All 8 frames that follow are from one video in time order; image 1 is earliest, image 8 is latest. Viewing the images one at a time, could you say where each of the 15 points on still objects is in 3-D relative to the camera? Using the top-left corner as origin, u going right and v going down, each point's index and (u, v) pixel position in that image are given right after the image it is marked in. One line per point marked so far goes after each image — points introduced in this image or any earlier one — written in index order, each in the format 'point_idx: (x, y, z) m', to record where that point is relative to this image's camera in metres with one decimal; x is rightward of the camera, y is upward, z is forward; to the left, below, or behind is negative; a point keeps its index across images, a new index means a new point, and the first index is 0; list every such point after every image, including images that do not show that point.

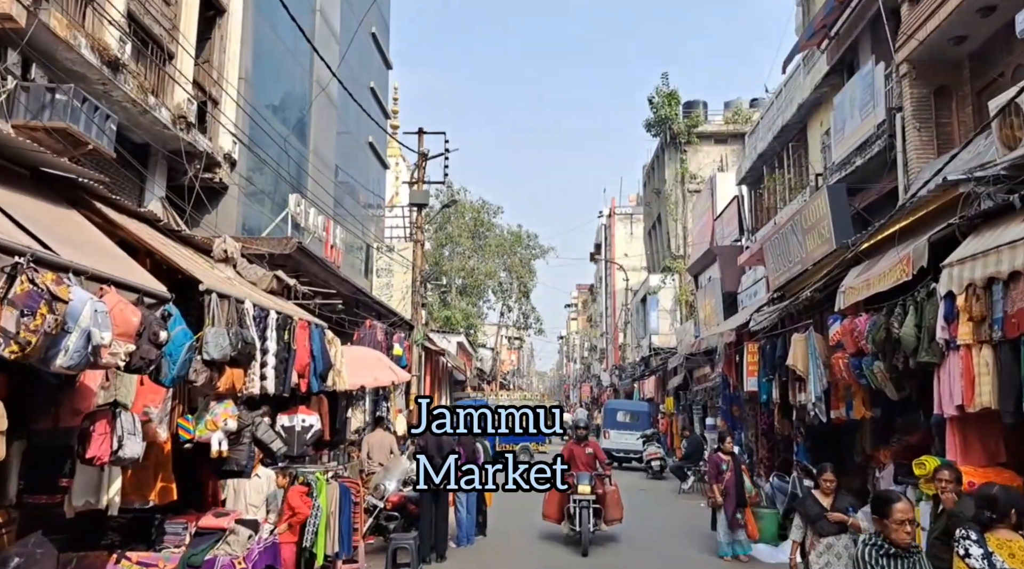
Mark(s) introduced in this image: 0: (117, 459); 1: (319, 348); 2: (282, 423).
0: (-3.8, -1.6, +8.6) m
1: (-3.0, -1.0, +14.2) m
2: (-3.5, -2.1, +13.8) m
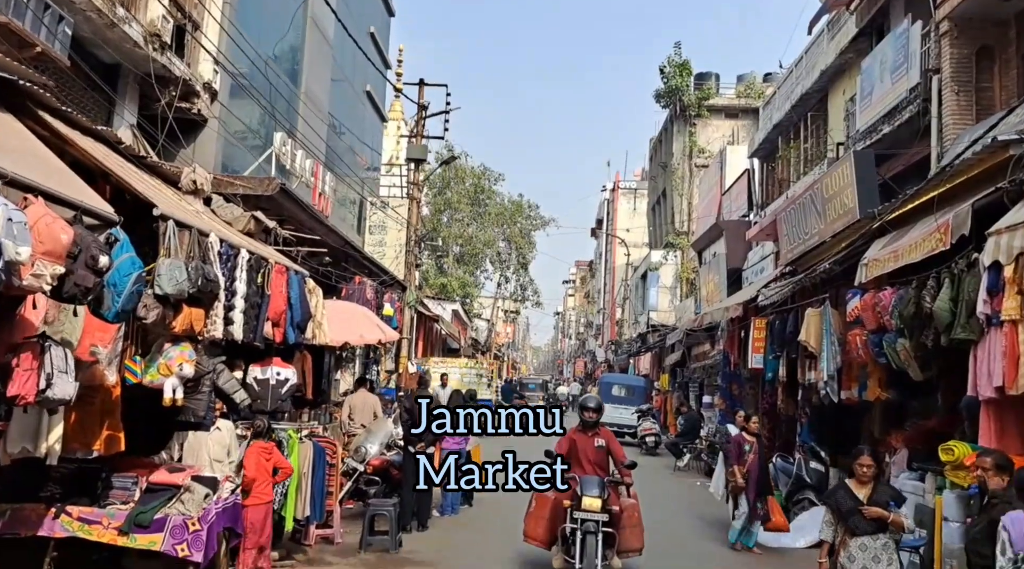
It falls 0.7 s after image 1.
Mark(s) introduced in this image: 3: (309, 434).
0: (-3.9, -0.9, +7.5) m
1: (-3.1, -0.2, +13.0) m
2: (-3.6, -1.3, +12.7) m
3: (-3.0, -2.3, +13.5) m
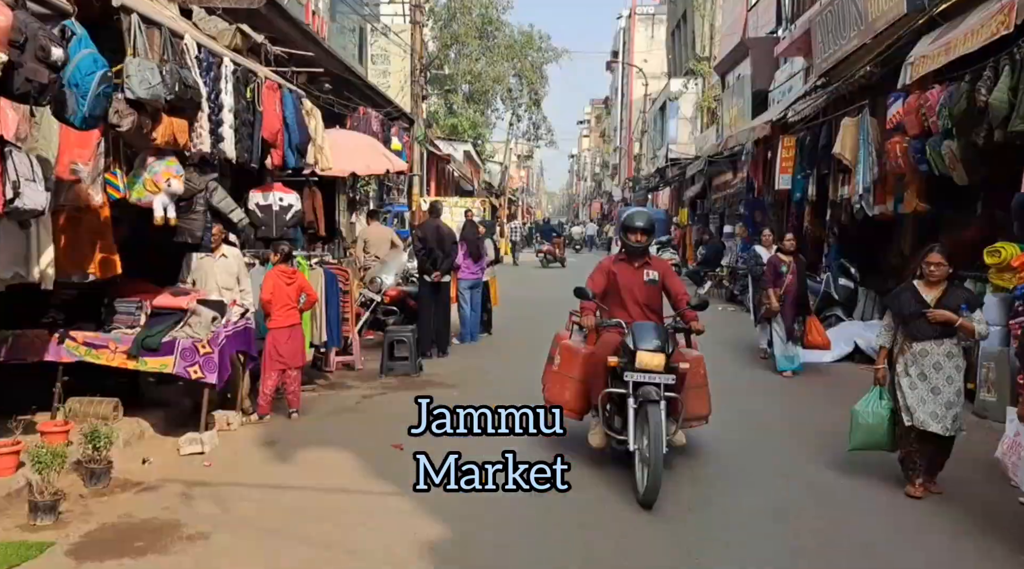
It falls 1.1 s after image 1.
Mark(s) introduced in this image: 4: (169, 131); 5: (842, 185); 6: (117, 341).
0: (-3.7, +0.6, +6.9) m
1: (-2.9, +2.3, +12.2) m
2: (-3.4, +1.2, +12.1) m
3: (-2.8, +0.3, +13.1) m
4: (-3.2, +1.4, +8.5) m
5: (+6.3, +1.9, +17.3) m
6: (-4.0, -0.6, +9.2) m
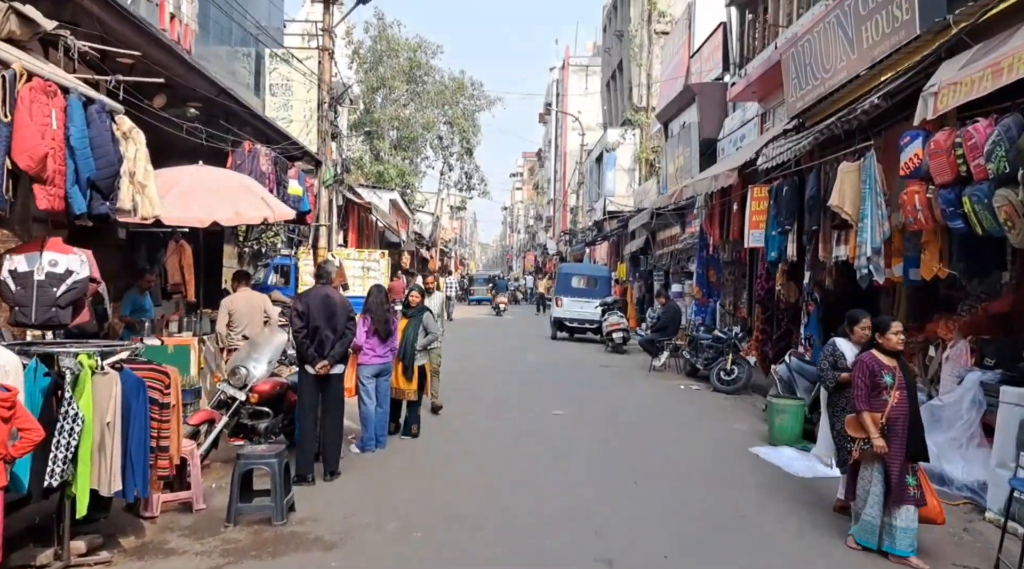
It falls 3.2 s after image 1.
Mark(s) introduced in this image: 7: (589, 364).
0: (-3.8, -1.0, +5.5) m
1: (-2.6, -1.1, +11.0) m
2: (-3.3, -2.0, +10.6) m
3: (-2.9, -3.2, +11.3) m
4: (-3.0, -0.8, +7.3) m
5: (+6.2, -4.9, +15.3) m
6: (-4.3, -2.7, +7.4) m
7: (+1.3, -1.3, +14.7) m
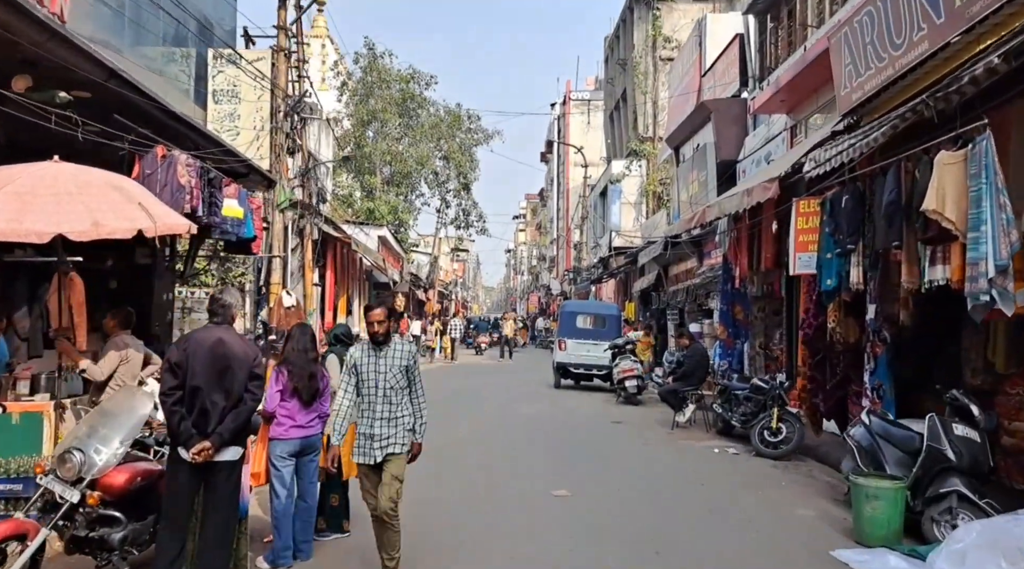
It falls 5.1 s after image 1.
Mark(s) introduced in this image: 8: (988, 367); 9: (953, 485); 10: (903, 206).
0: (-3.9, -1.2, +3.3) m
1: (-2.7, -1.5, +8.8) m
2: (-3.4, -2.4, +8.3) m
3: (-3.0, -3.6, +9.0) m
4: (-3.1, -1.0, +5.1) m
5: (+6.2, -5.4, +12.8) m
6: (-4.4, -2.9, +5.1) m
7: (+1.2, -1.8, +12.5) m
8: (+4.4, -0.8, +8.4) m
9: (+2.7, -1.2, +5.6) m
10: (+2.9, +0.6, +6.8) m
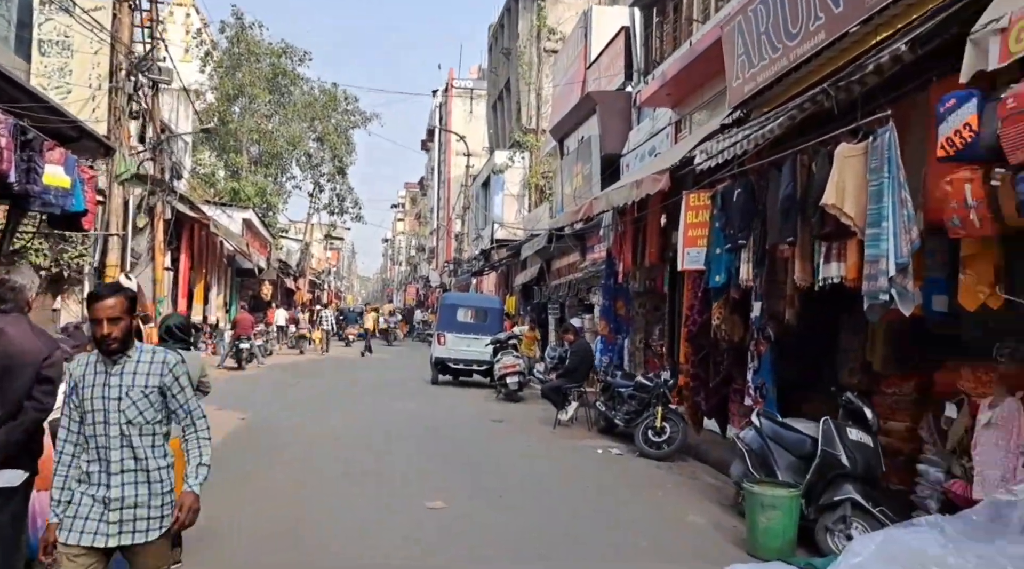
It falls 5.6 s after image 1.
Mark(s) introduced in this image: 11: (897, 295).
0: (-4.3, -1.0, +2.2) m
1: (-3.8, -1.3, +7.8) m
2: (-4.5, -2.2, +7.3) m
3: (-4.2, -3.4, +7.9) m
4: (-3.8, -0.9, +4.1) m
5: (+4.3, -5.4, +13.0) m
6: (-5.1, -2.8, +3.9) m
7: (-0.5, -1.7, +11.9) m
8: (+3.2, -0.7, +8.3) m
9: (+2.0, -1.2, +5.4) m
10: (+2.0, +0.6, +6.5) m
11: (+2.3, -0.1, +5.4) m
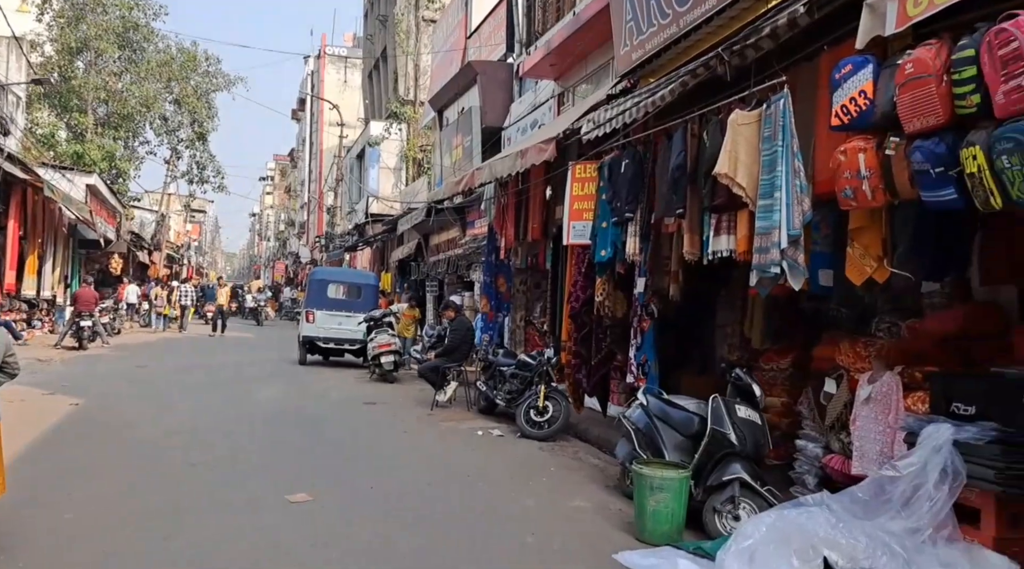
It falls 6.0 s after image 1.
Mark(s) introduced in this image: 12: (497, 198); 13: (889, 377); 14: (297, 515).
0: (-4.5, -0.9, +1.2) m
1: (-4.8, -1.1, +6.8) m
2: (-5.4, -2.0, +6.2) m
3: (-5.2, -3.2, +7.0) m
4: (-4.2, -0.7, +3.1) m
5: (+2.6, -5.1, +13.1) m
6: (-5.5, -2.6, +2.9) m
7: (-2.0, -1.4, +11.4) m
8: (+2.1, -0.5, +8.2) m
9: (+1.3, -1.1, +5.2) m
10: (+1.2, +0.8, +6.3) m
11: (+1.6, +0.1, +5.2) m
12: (-0.2, +1.2, +12.1) m
13: (+2.3, -0.6, +5.7) m
14: (-1.3, -1.5, +5.6) m
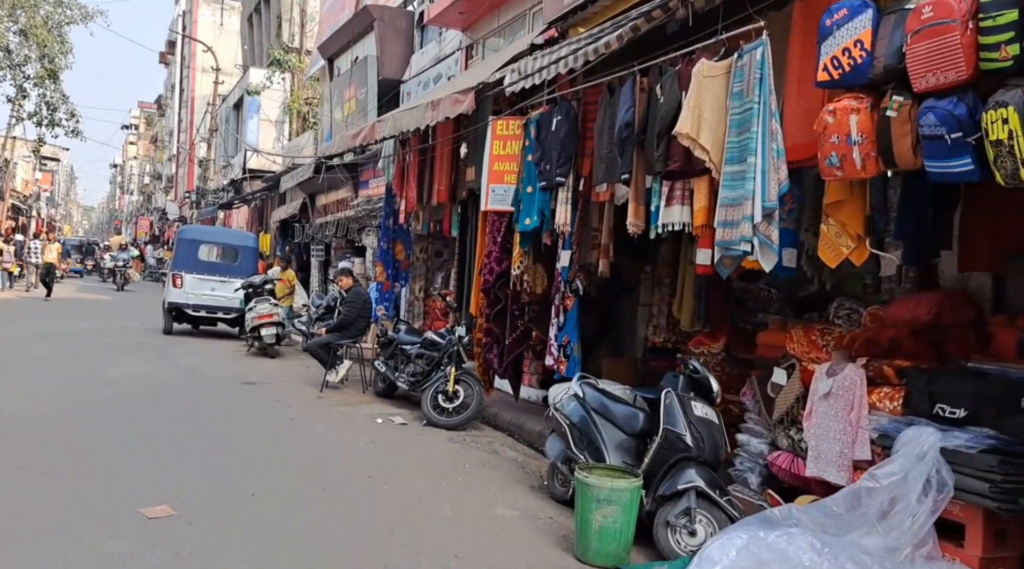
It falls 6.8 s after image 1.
0: (-4.3, -0.8, -0.2) m
1: (-5.3, -0.8, +5.3) m
2: (-5.9, -1.7, +4.7) m
3: (-5.8, -2.9, +5.5) m
4: (-4.3, -0.6, +1.7) m
5: (+1.1, -4.7, +12.7) m
6: (-5.6, -2.4, +1.4) m
7: (-3.2, -1.0, +10.2) m
8: (+1.4, -0.3, +7.6) m
9: (+0.9, -1.0, +4.5) m
10: (+0.7, +0.9, +5.5) m
11: (+1.2, +0.2, +4.5) m
12: (-1.4, +1.6, +11.1) m
13: (+1.9, -0.5, +5.1) m
14: (-1.8, -1.3, +4.6) m
